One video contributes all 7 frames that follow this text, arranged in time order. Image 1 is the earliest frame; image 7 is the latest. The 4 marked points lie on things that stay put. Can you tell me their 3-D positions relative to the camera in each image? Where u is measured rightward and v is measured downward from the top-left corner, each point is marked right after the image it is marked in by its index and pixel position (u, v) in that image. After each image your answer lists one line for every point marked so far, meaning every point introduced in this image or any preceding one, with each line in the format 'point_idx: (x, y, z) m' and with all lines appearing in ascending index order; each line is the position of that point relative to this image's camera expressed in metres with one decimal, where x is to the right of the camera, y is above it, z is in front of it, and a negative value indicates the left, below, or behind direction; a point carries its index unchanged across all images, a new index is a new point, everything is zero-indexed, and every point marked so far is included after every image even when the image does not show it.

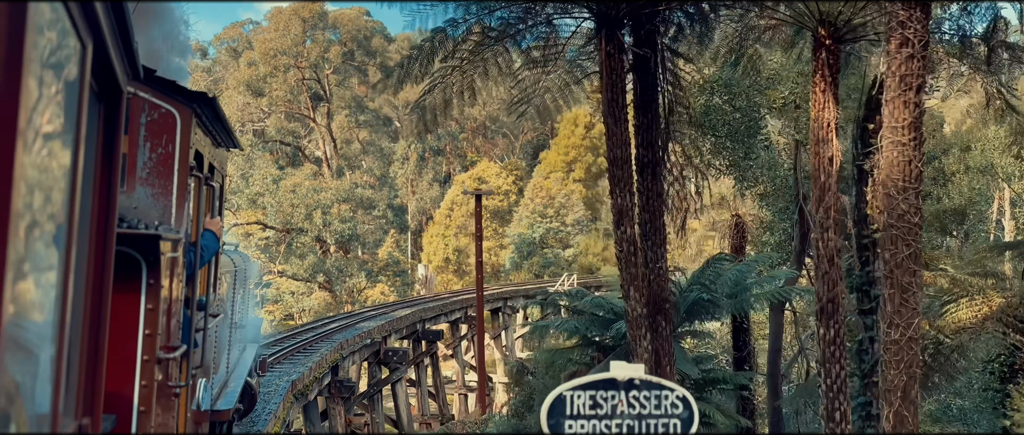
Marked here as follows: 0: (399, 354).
0: (-1.6, -2.0, +10.3) m
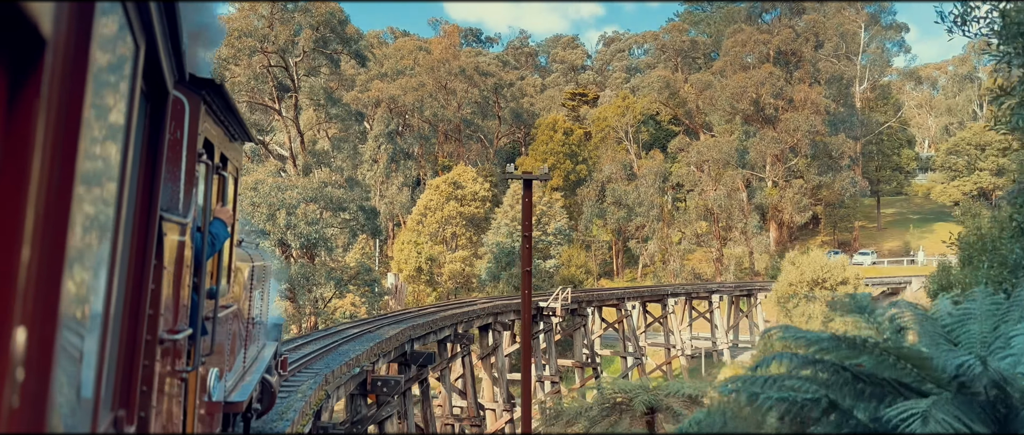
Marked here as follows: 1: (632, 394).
0: (-1.4, -2.0, +8.4) m
1: (+1.4, -2.0, +8.2) m
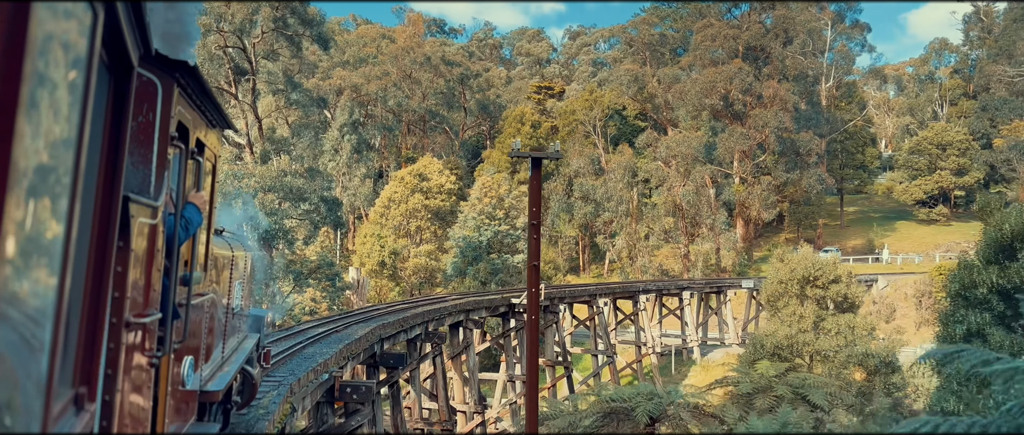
0: (-1.6, -1.9, +7.6) m
1: (+1.2, -1.9, +7.5) m
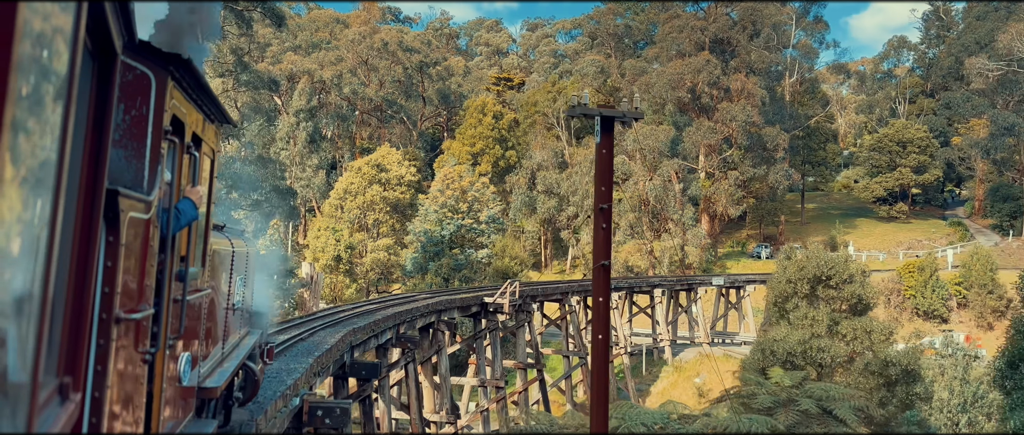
0: (-1.6, -1.7, +6.4) m
1: (+1.2, -1.8, +6.4) m
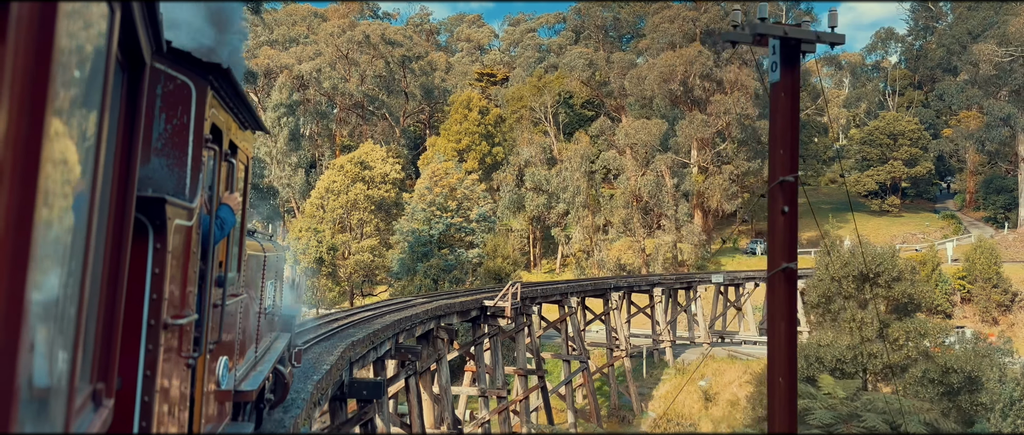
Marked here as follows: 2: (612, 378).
0: (-1.3, -1.7, +5.3) m
1: (+1.5, -1.8, +5.4) m
2: (+2.8, -4.4, +19.6) m
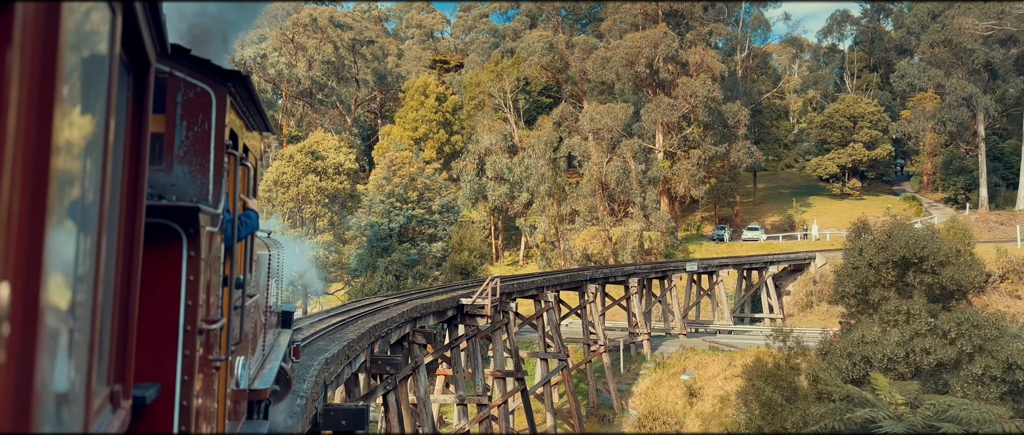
0: (-1.1, -1.6, +3.9) m
1: (+1.8, -1.6, +4.2) m
2: (+2.0, -4.1, +18.4) m
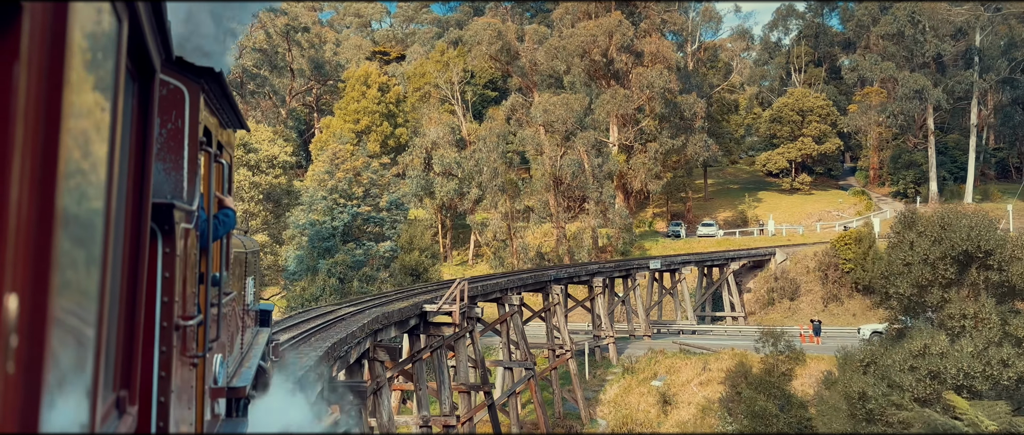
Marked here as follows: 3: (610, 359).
0: (-0.8, -1.6, +2.3) m
1: (+2.0, -1.5, +2.9) m
2: (+1.1, -4.0, +17.0) m
3: (+2.7, -3.8, +19.4) m
